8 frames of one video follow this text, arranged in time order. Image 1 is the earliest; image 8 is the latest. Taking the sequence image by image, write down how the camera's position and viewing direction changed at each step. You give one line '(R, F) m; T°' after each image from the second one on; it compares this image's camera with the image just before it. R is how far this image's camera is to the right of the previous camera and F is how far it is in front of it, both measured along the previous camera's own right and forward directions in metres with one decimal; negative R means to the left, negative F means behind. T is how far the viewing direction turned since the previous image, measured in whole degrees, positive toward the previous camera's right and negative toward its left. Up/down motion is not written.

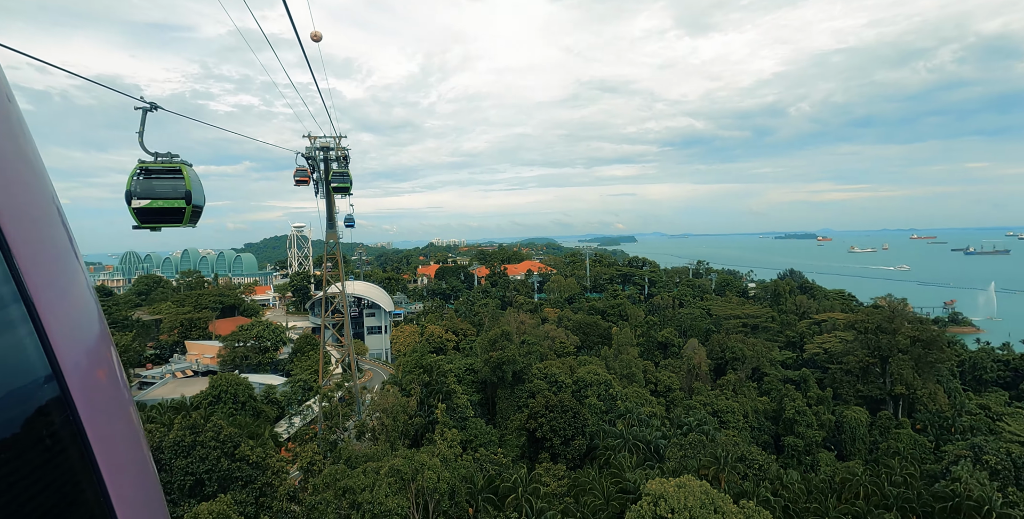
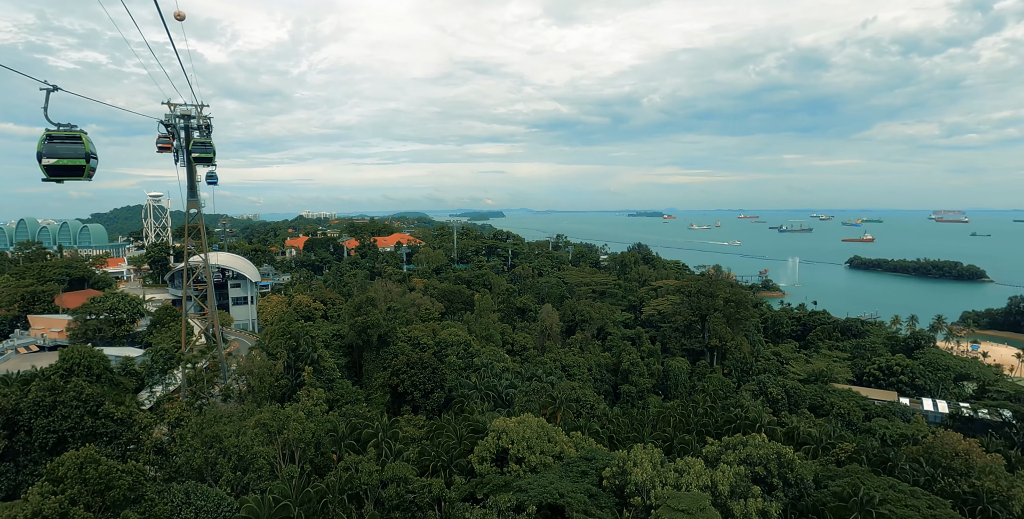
(+0.9, -2.4) m; +12°
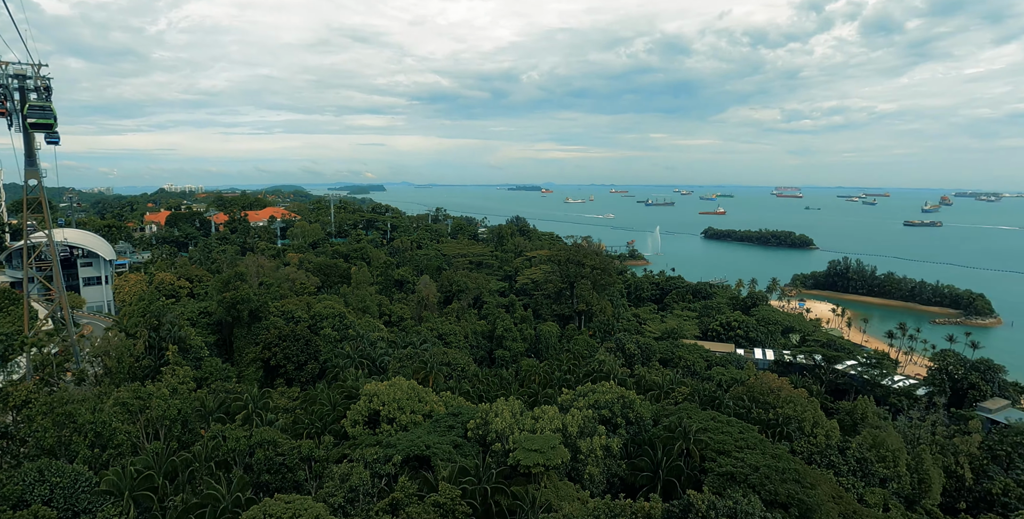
(+1.0, -1.7) m; +11°
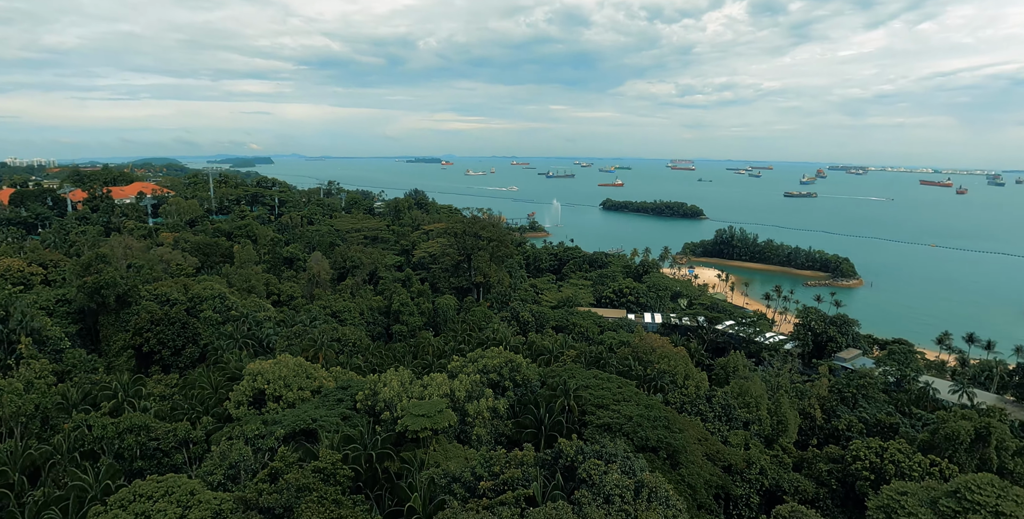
(+1.3, 0.0) m; +9°
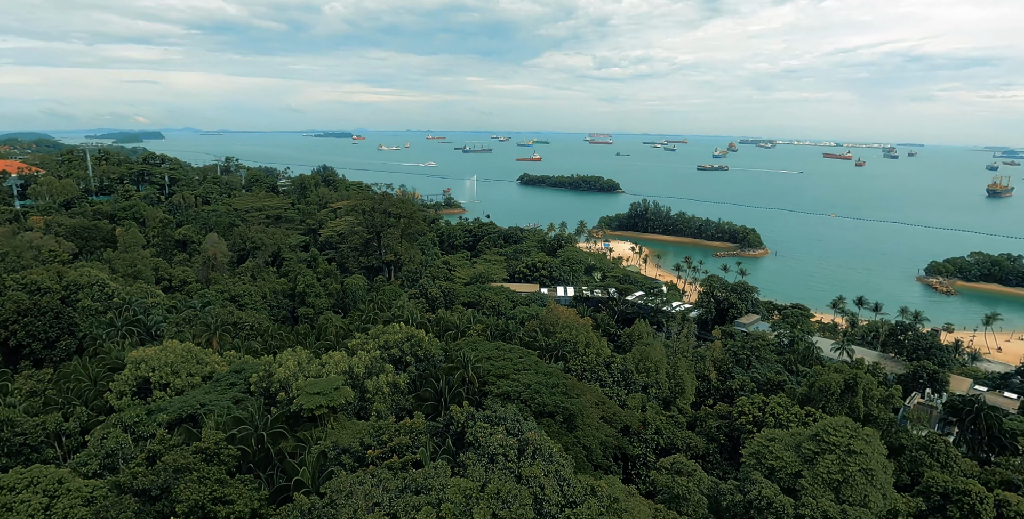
(+1.7, +0.1) m; +7°
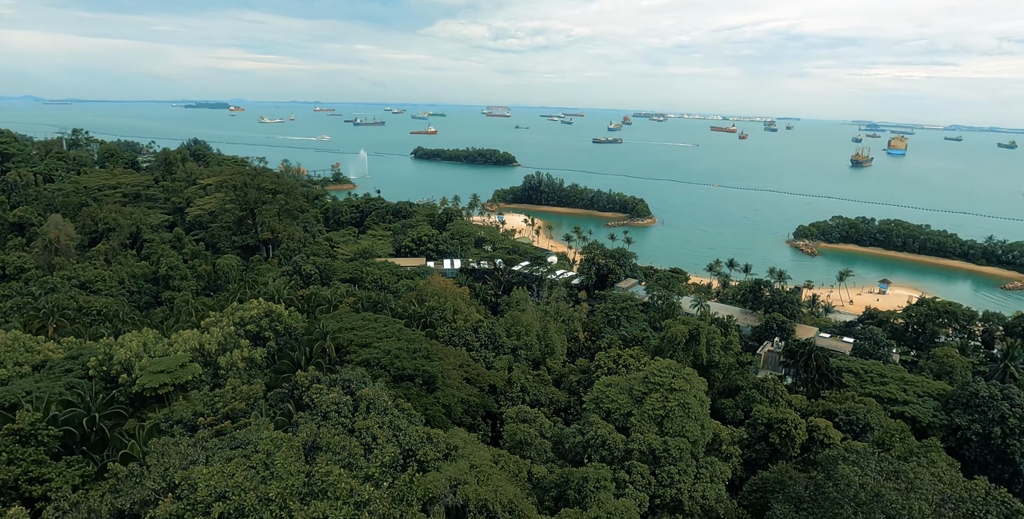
(+2.0, +0.2) m; +9°
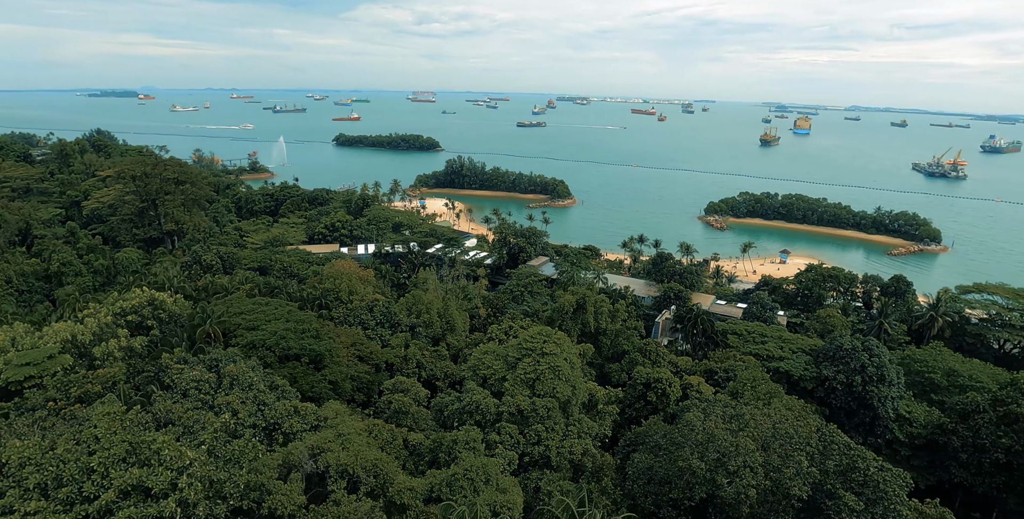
(+2.1, -0.5) m; +5°
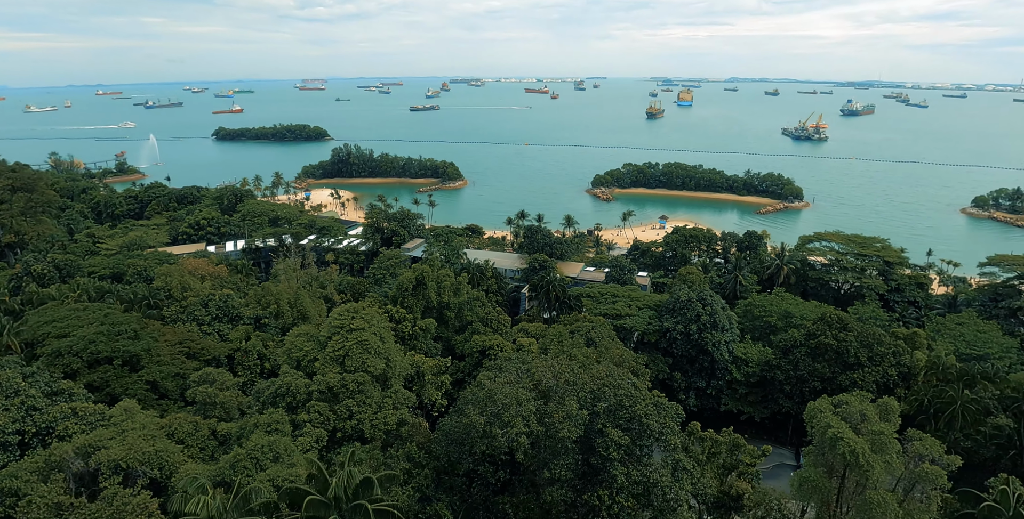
(+3.8, -0.5) m; +6°
